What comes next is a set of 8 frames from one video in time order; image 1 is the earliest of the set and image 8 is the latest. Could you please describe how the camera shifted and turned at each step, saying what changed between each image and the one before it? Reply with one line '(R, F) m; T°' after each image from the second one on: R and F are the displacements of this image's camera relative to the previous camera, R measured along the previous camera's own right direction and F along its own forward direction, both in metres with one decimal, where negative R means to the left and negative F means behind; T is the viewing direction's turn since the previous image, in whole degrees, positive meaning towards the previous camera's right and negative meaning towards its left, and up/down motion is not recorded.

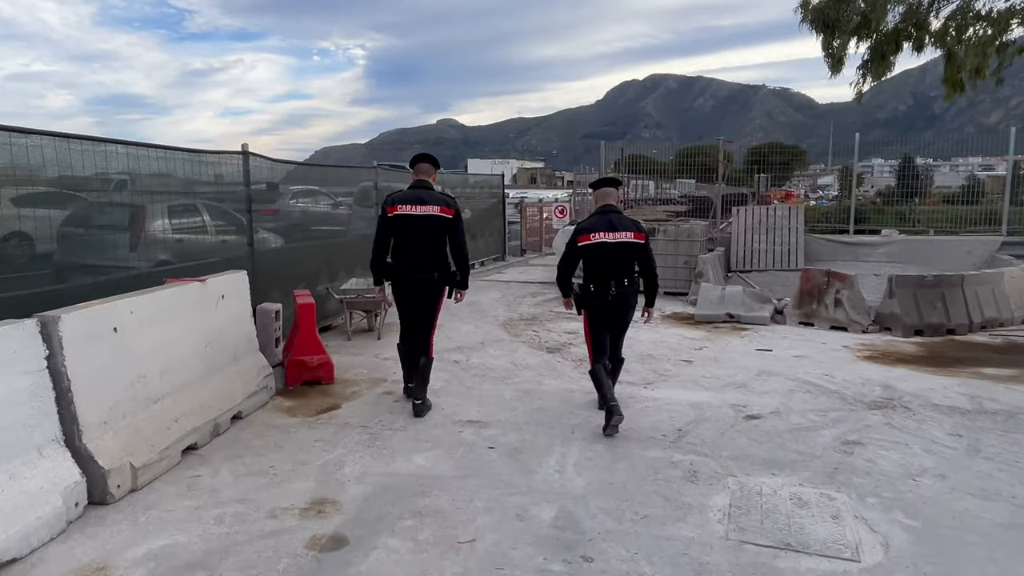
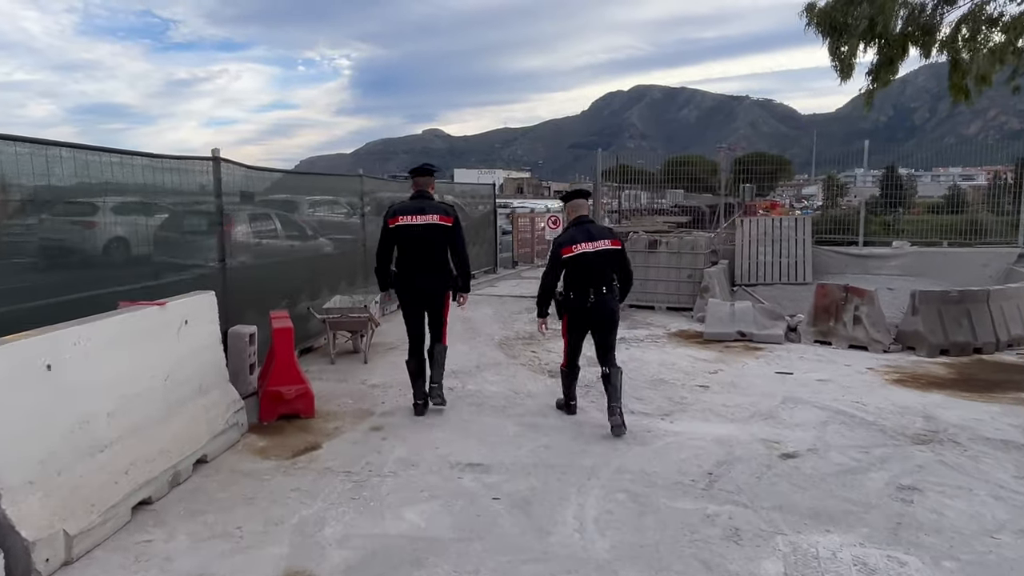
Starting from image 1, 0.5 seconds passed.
(-0.1, +0.6) m; +1°
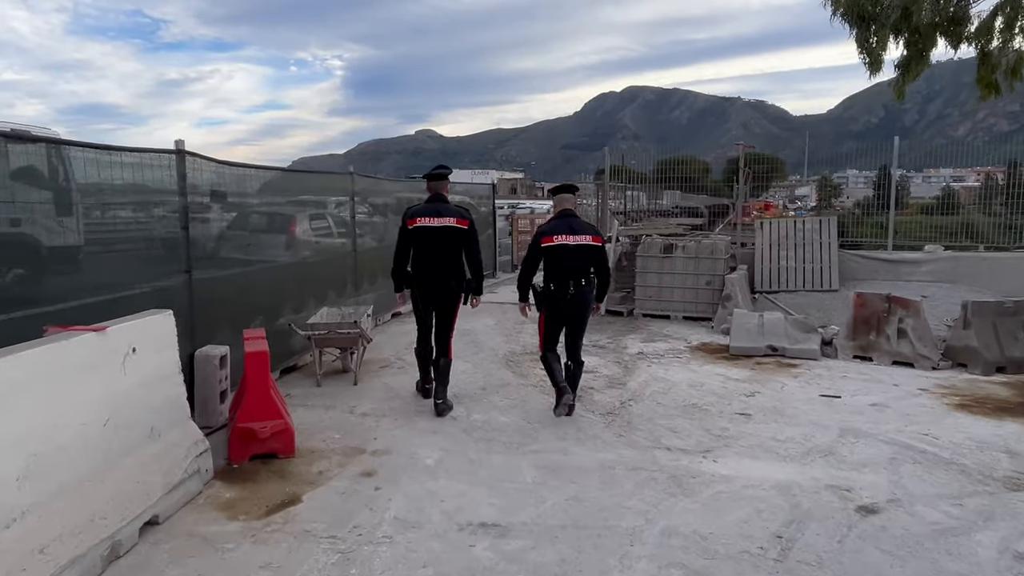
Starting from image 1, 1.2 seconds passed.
(-0.2, +0.8) m; +1°
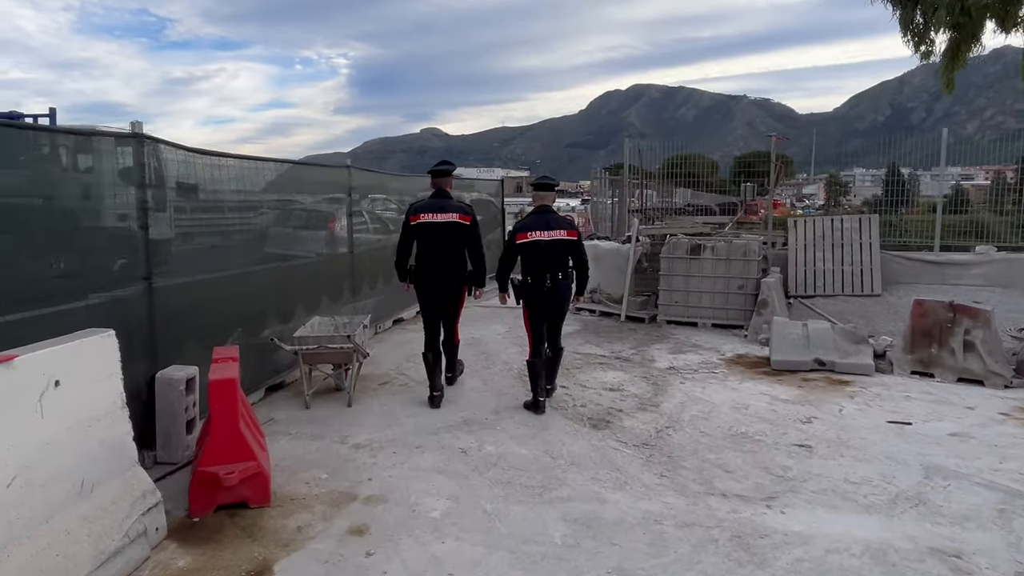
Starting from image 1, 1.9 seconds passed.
(-0.1, +0.8) m; 0°
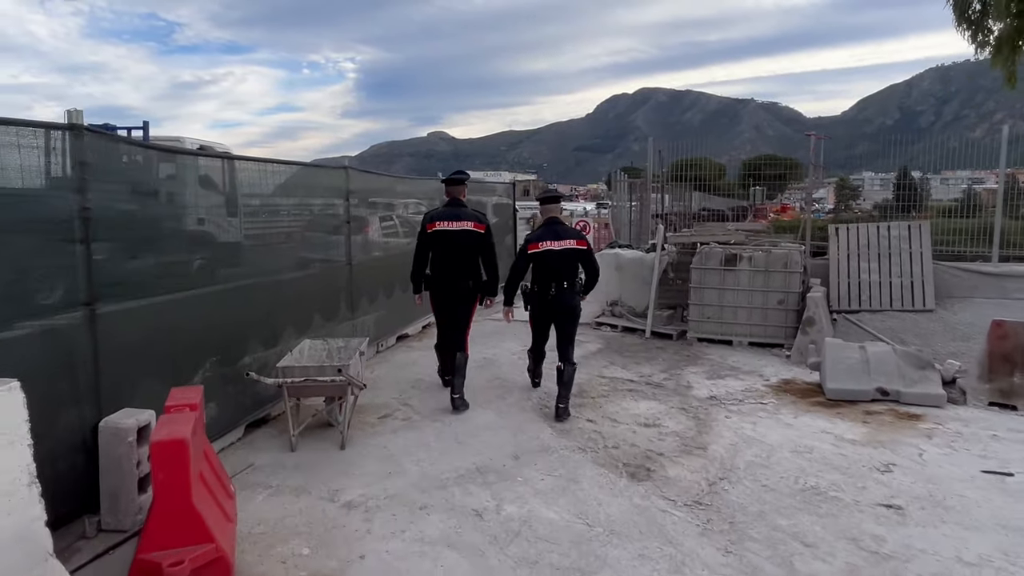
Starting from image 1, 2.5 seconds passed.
(-0.1, +0.8) m; -1°
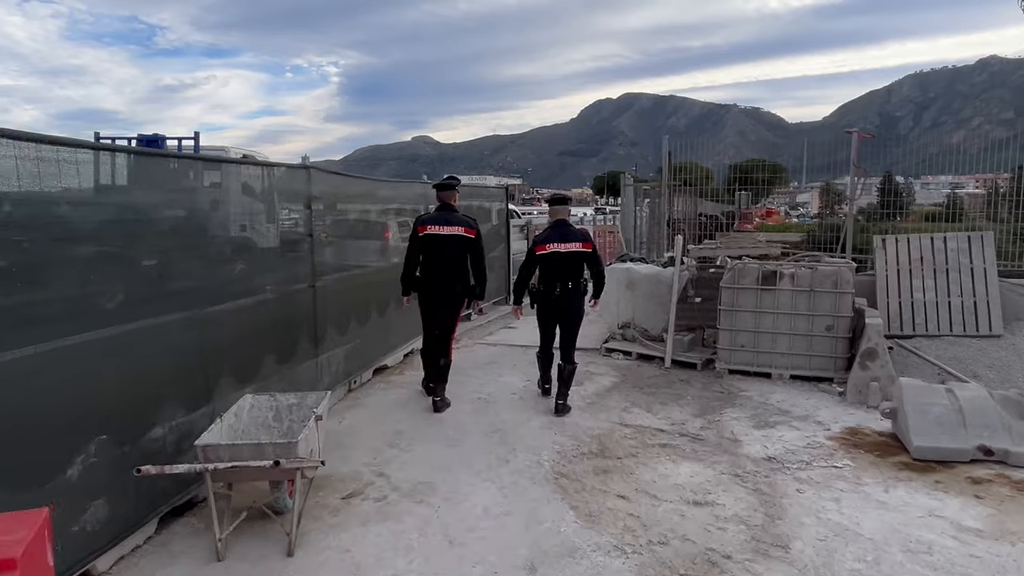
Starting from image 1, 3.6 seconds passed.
(-0.1, +1.3) m; +1°
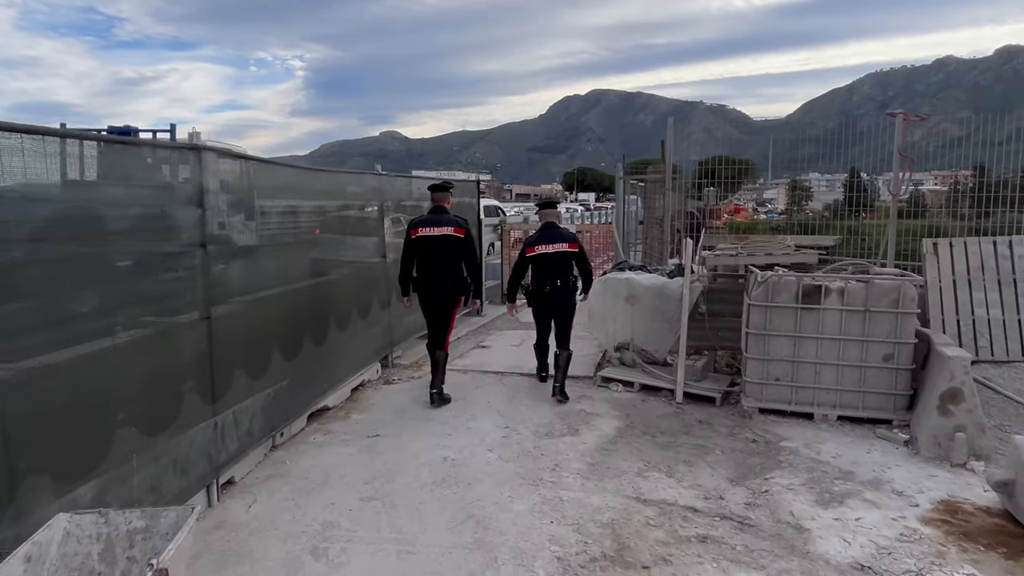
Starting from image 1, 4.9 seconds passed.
(0.0, +1.5) m; +2°
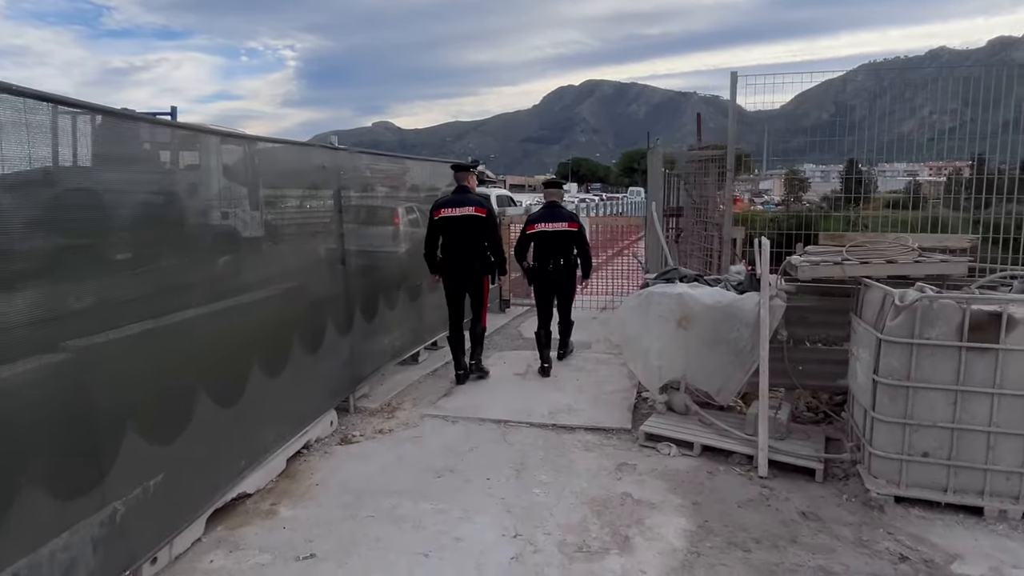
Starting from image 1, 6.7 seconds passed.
(-0.1, +1.9) m; +1°
